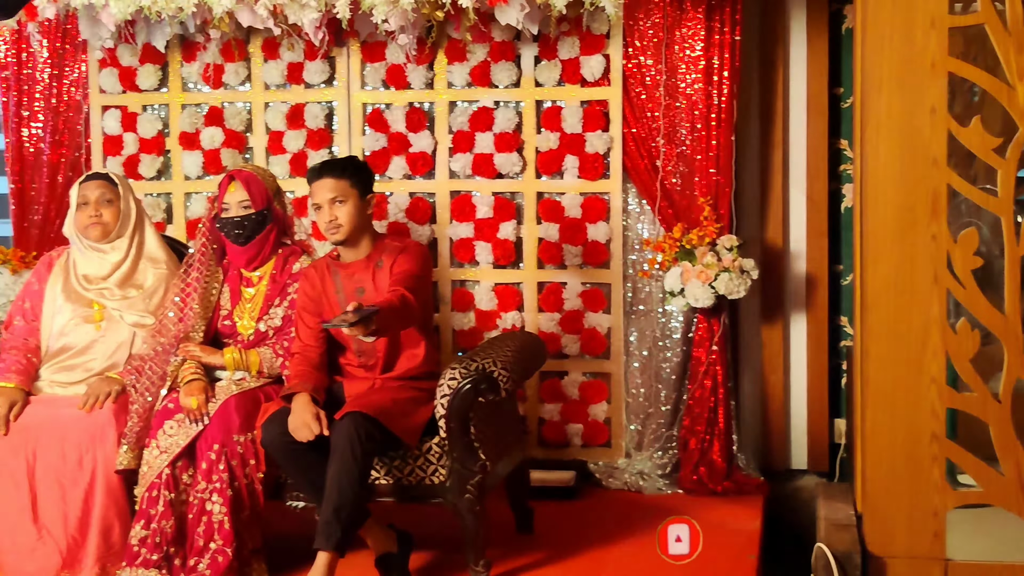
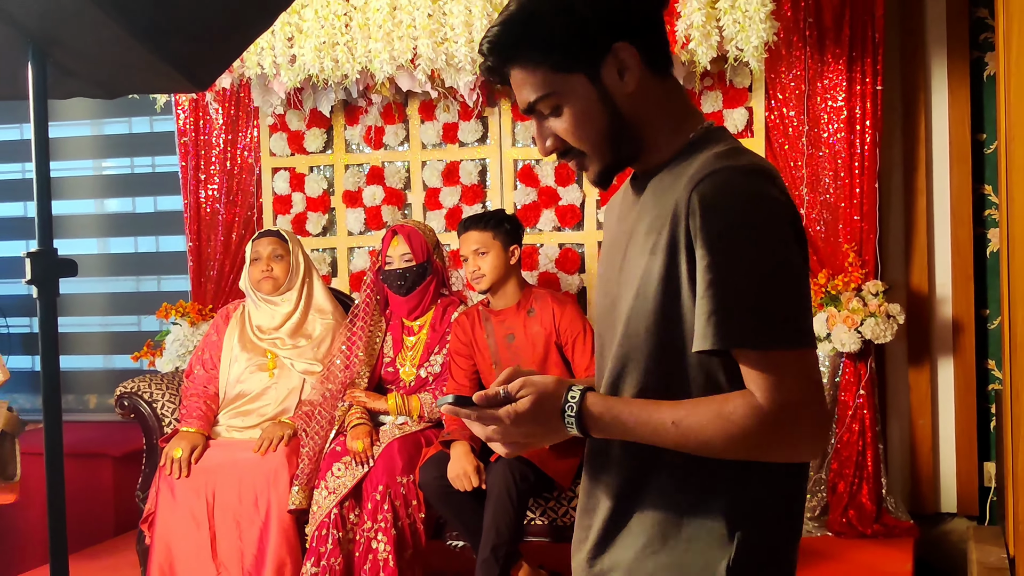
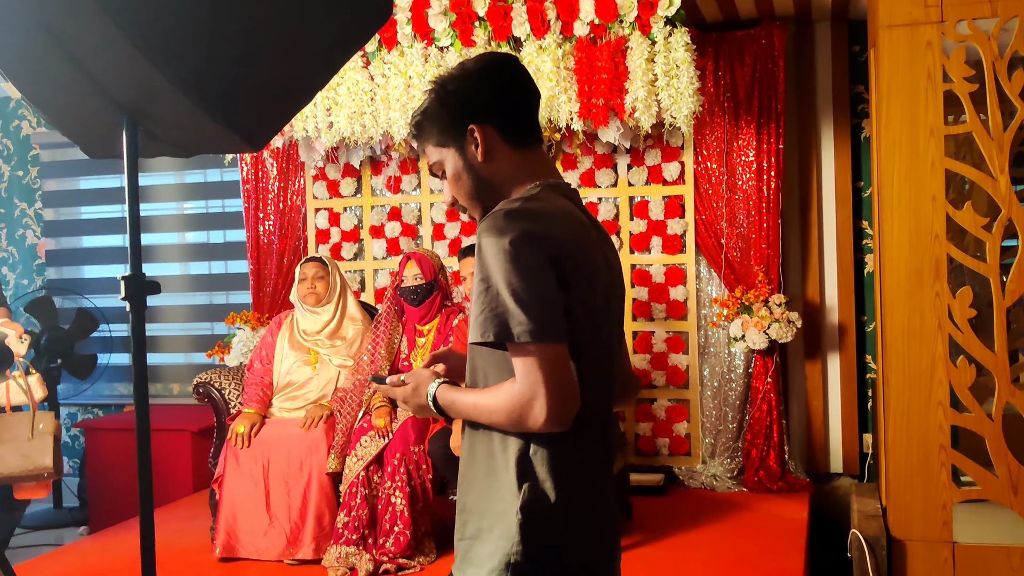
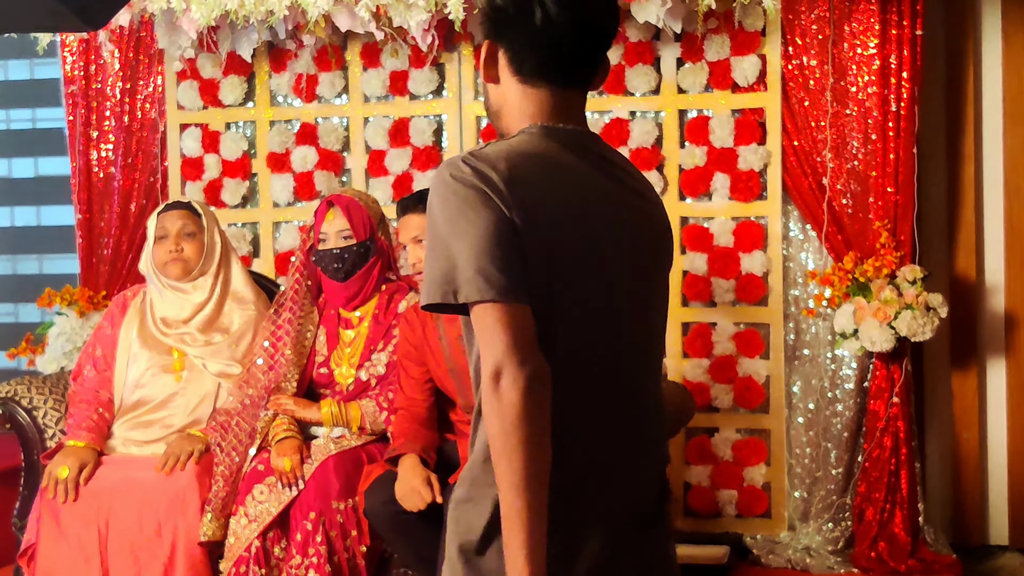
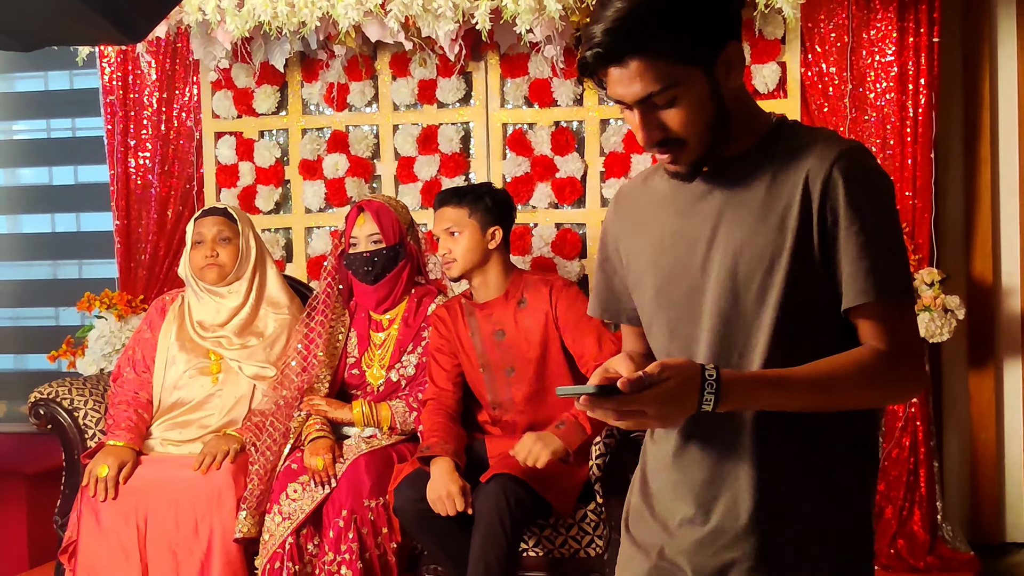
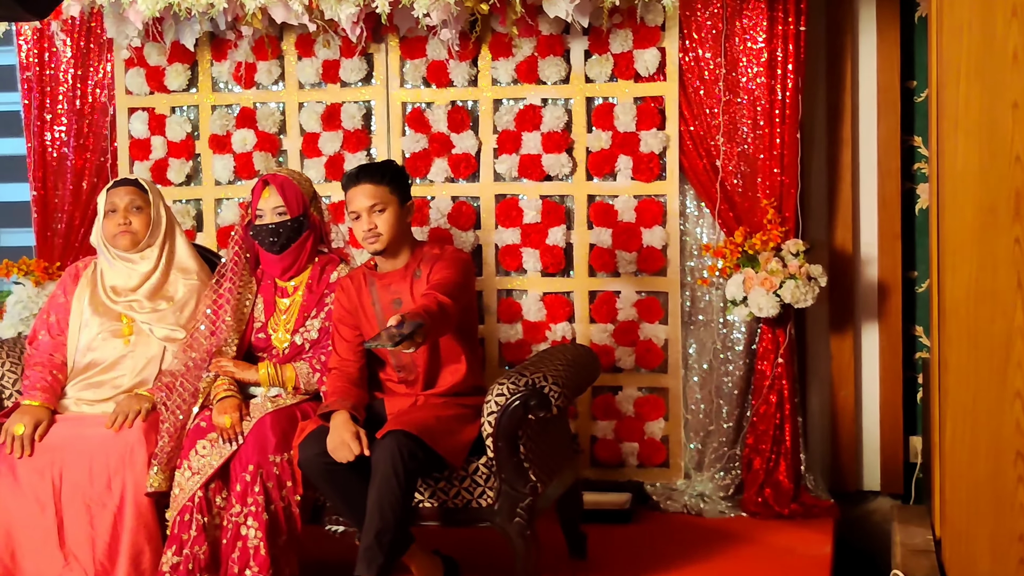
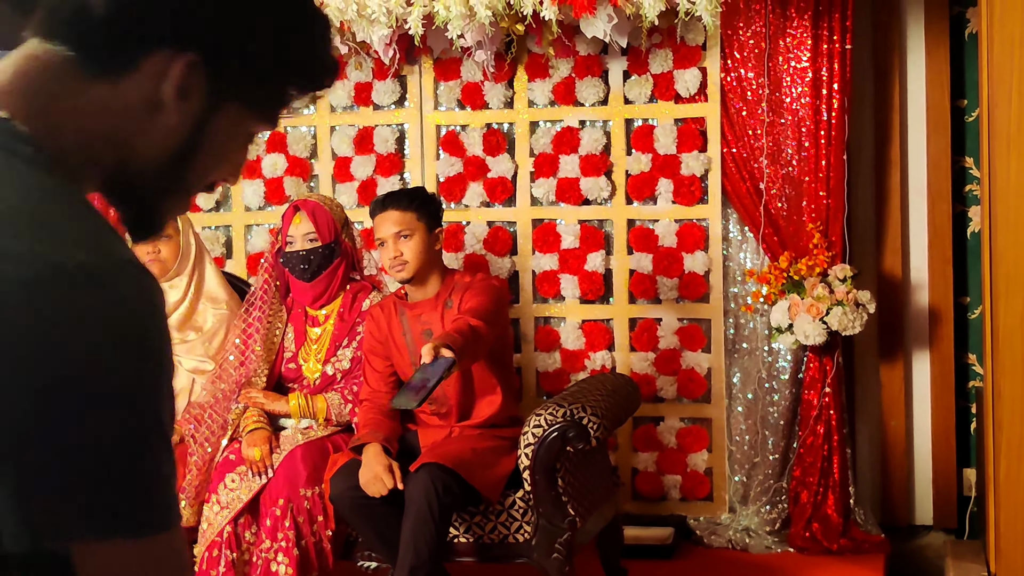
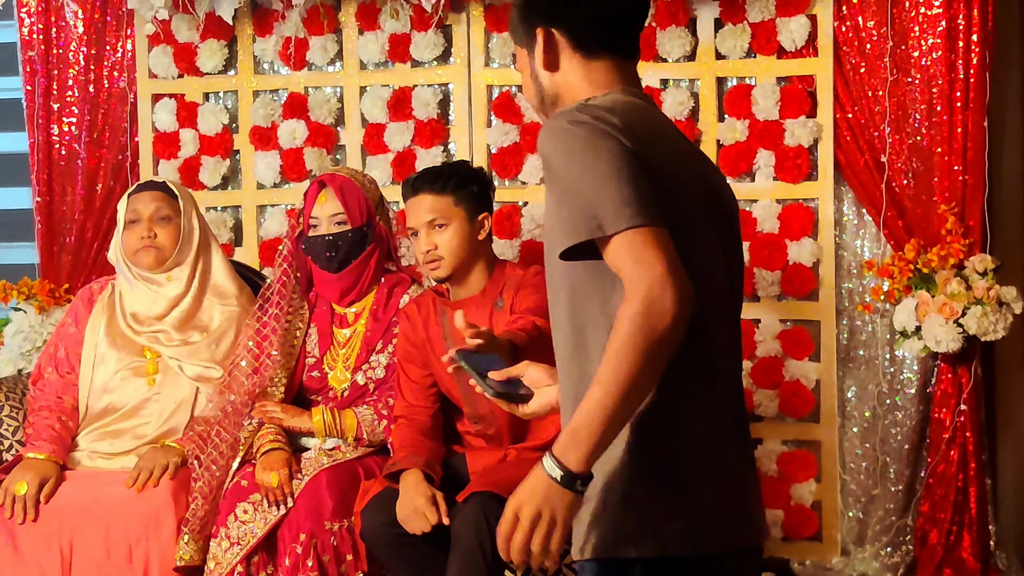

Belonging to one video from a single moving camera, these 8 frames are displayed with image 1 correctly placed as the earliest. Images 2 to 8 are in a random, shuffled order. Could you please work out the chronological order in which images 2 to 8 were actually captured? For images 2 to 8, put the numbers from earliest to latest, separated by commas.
6, 7, 4, 8, 5, 2, 3
